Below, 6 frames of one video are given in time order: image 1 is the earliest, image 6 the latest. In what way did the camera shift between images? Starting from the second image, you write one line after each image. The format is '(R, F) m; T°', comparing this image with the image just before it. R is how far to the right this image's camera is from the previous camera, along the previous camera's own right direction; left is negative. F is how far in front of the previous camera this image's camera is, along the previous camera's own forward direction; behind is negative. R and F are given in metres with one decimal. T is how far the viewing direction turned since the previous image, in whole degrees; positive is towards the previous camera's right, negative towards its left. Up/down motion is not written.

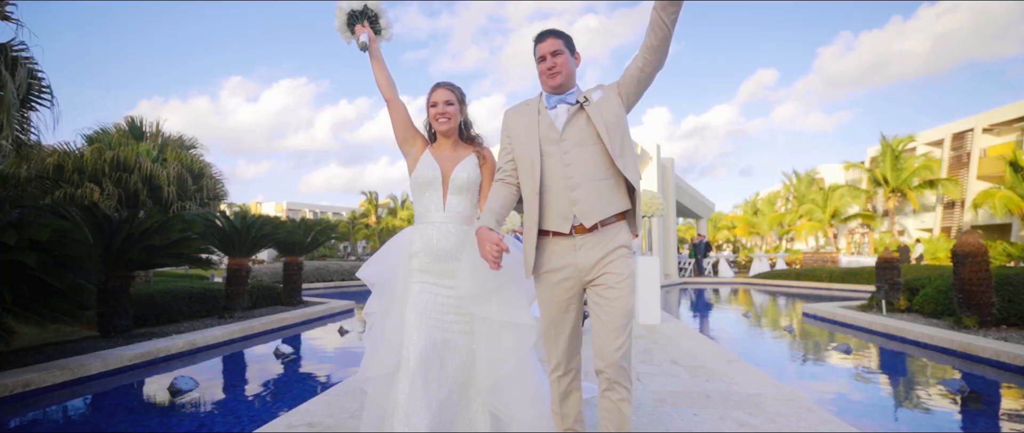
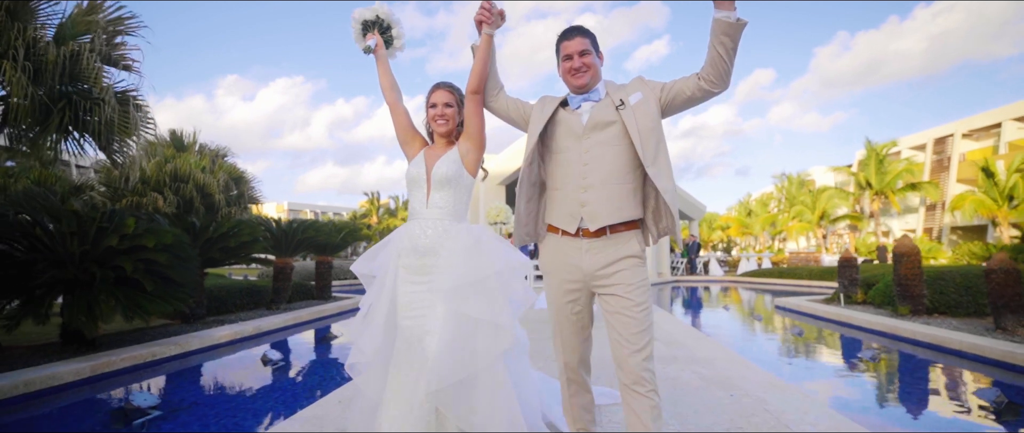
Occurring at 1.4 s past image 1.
(-0.2, -1.1) m; +1°
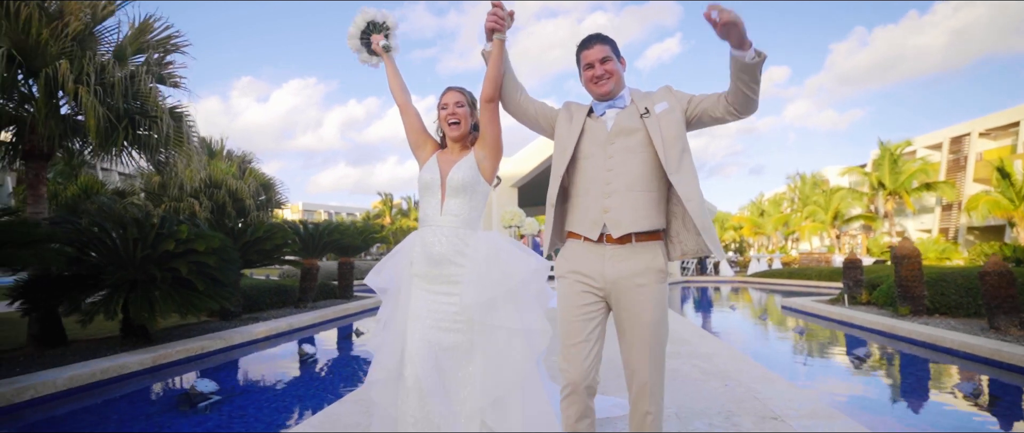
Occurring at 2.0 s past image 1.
(0.0, -0.4) m; -1°
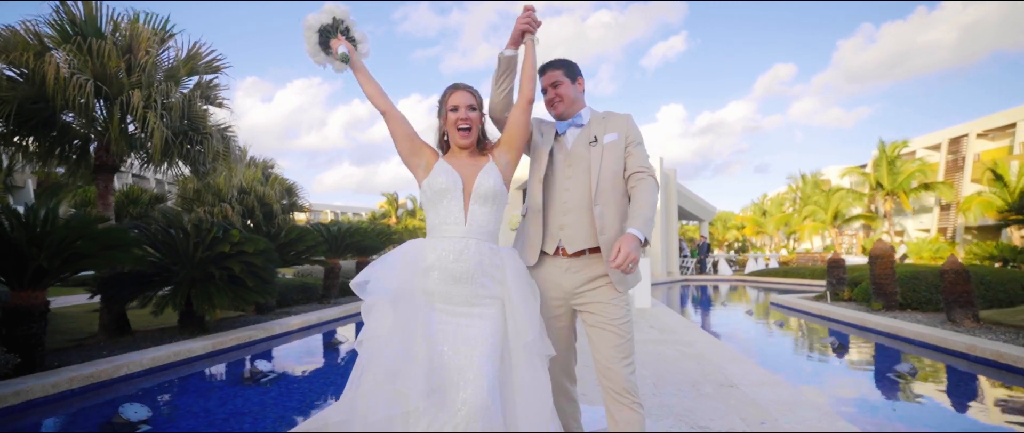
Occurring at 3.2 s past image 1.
(0.0, -0.7) m; 0°
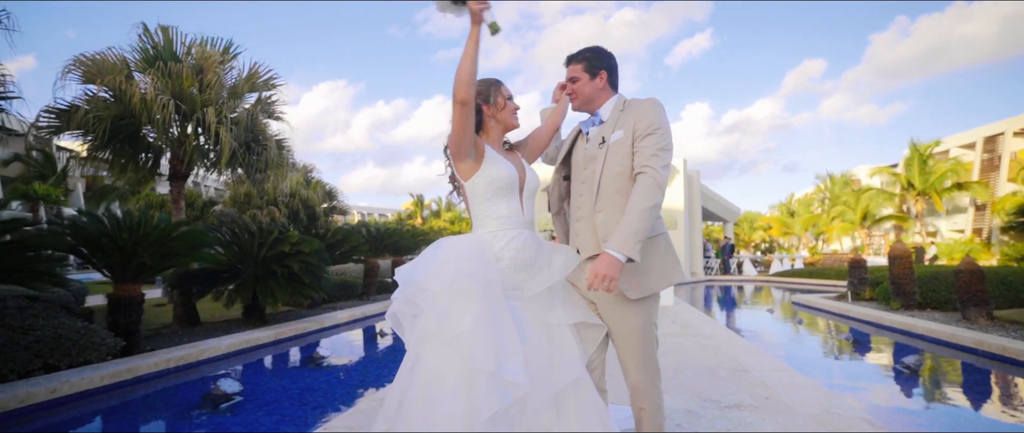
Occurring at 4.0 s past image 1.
(-0.1, -0.5) m; -2°
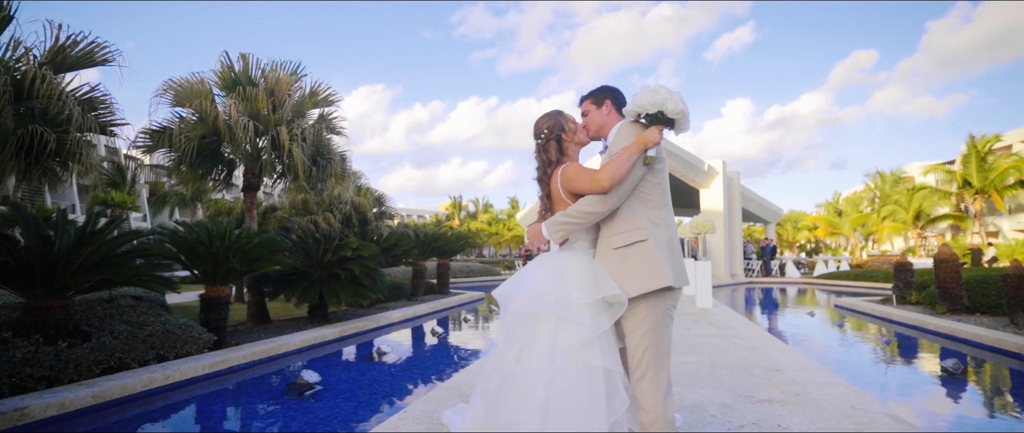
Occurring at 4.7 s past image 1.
(0.0, -0.4) m; -4°
